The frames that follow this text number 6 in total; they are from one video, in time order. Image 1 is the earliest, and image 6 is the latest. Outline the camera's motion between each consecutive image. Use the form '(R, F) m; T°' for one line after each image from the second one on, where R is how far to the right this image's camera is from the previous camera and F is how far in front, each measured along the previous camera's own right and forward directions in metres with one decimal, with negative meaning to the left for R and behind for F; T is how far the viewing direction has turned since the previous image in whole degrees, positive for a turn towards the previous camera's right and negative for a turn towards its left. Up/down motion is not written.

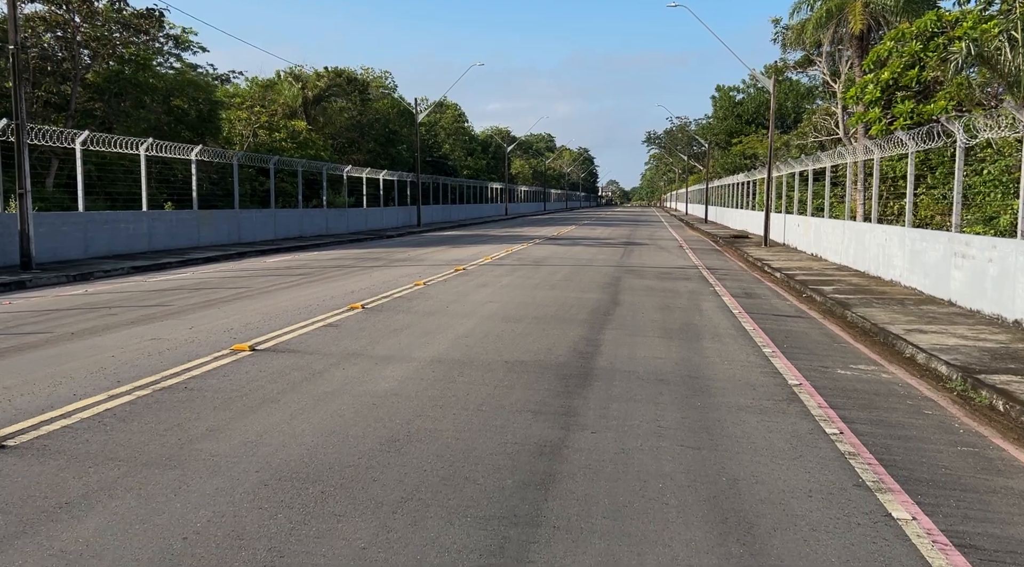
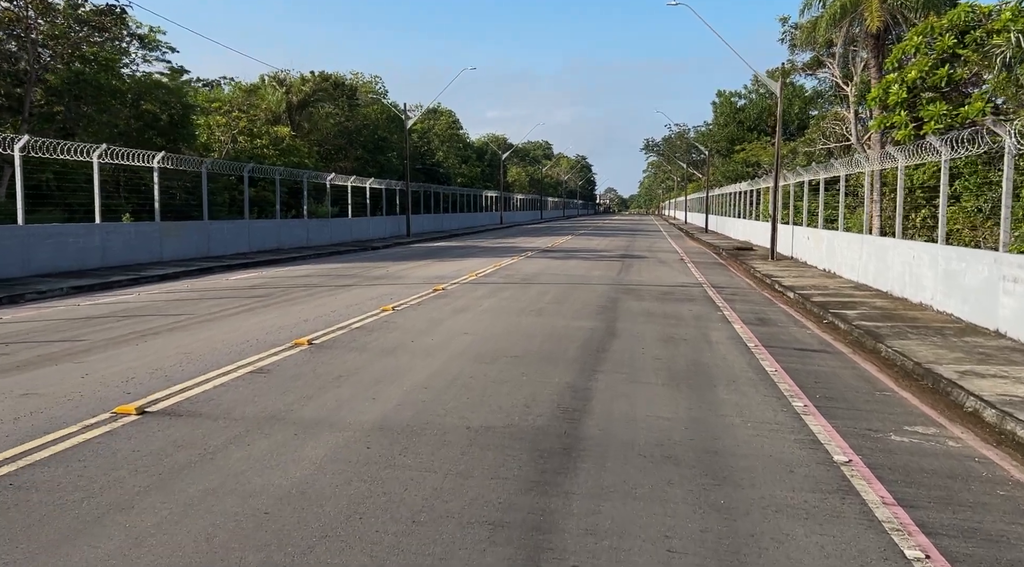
(+0.2, +1.8) m; 0°
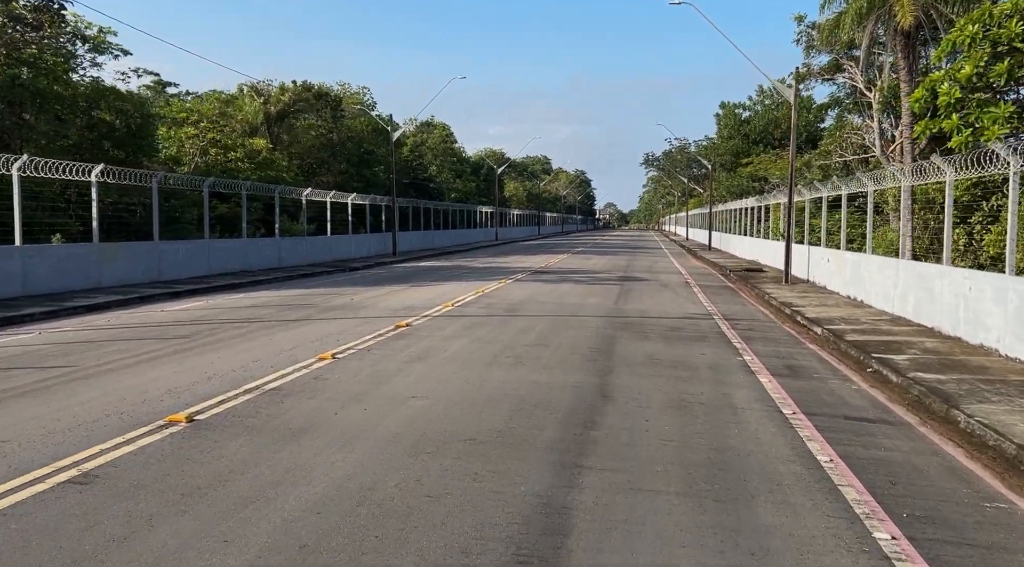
(+0.3, +2.5) m; 0°
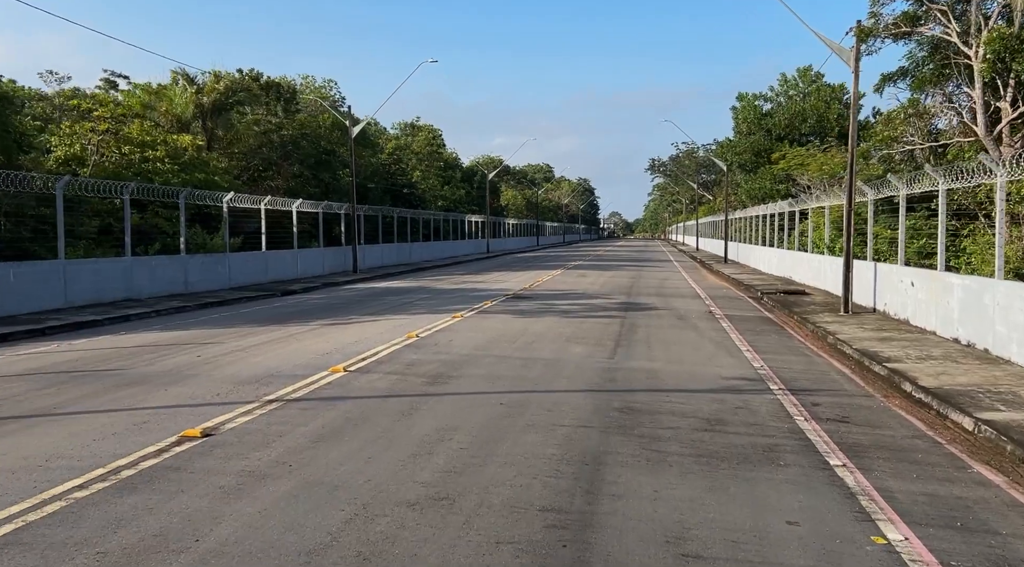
(+0.9, +6.4) m; 0°
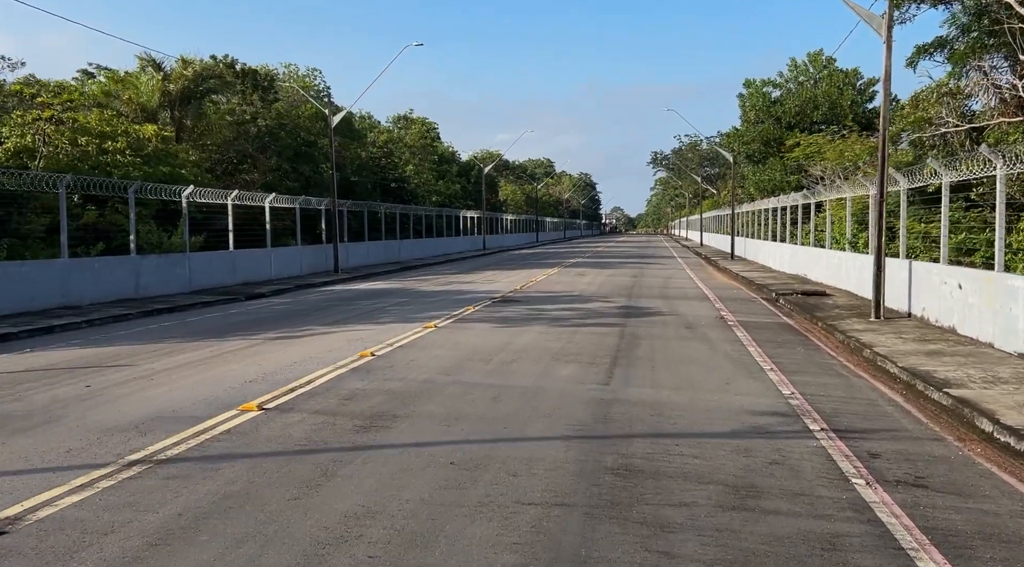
(+0.4, +2.3) m; 0°
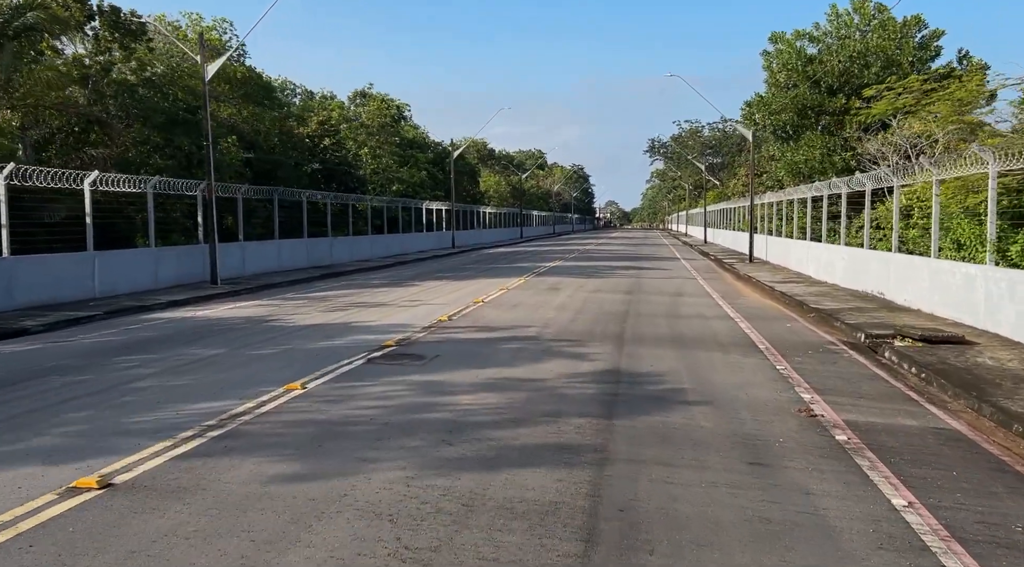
(+1.3, +9.0) m; 0°
